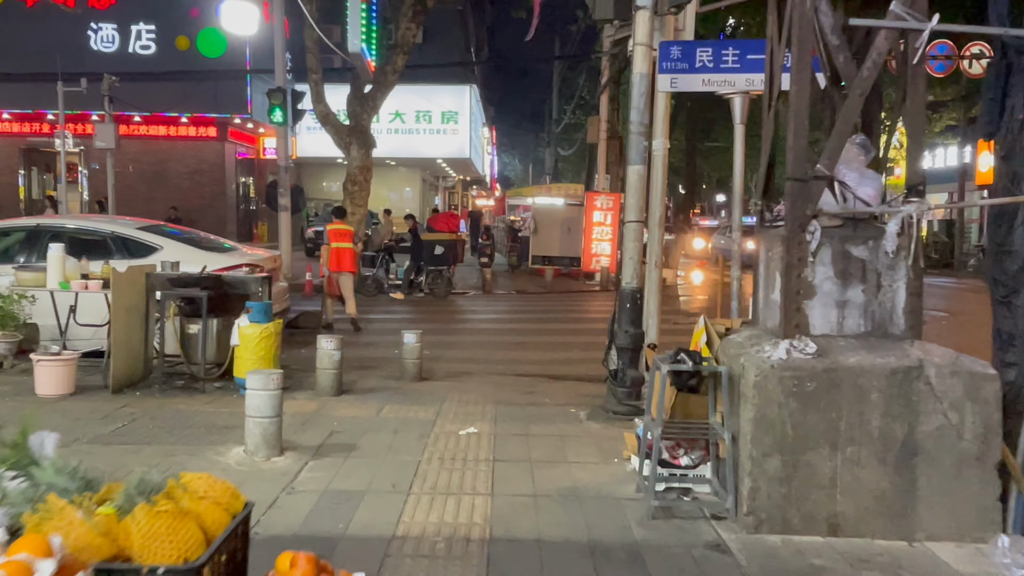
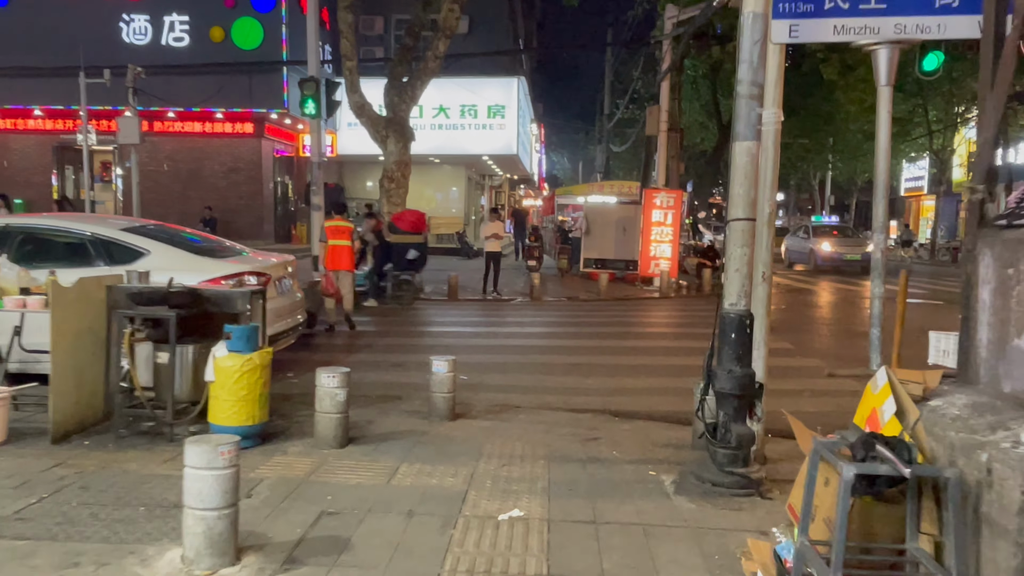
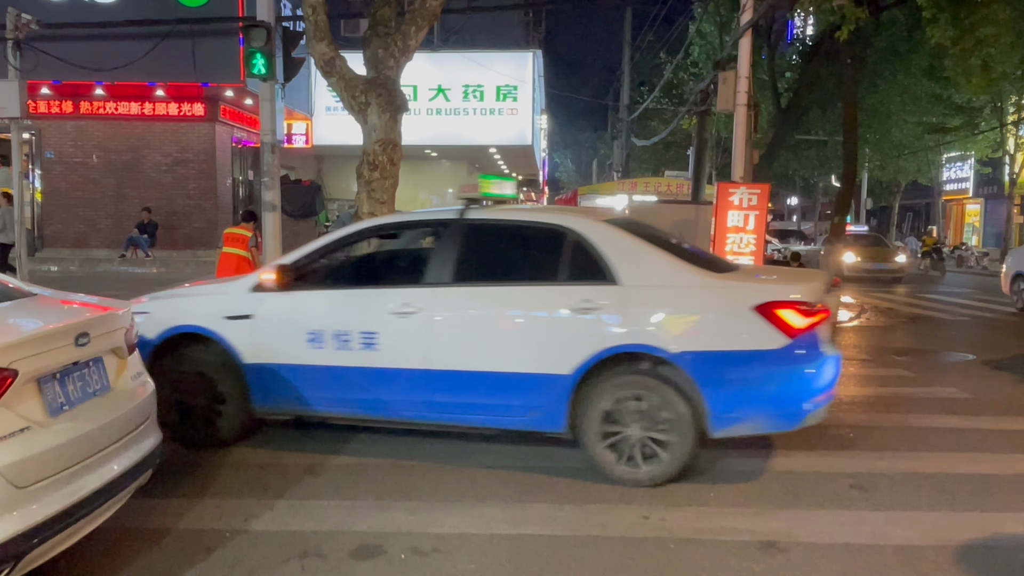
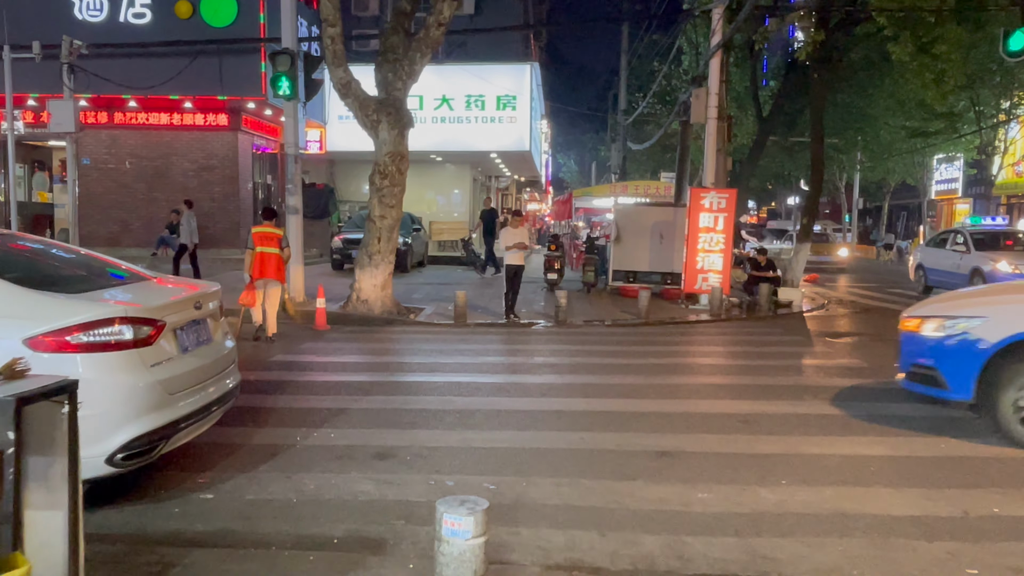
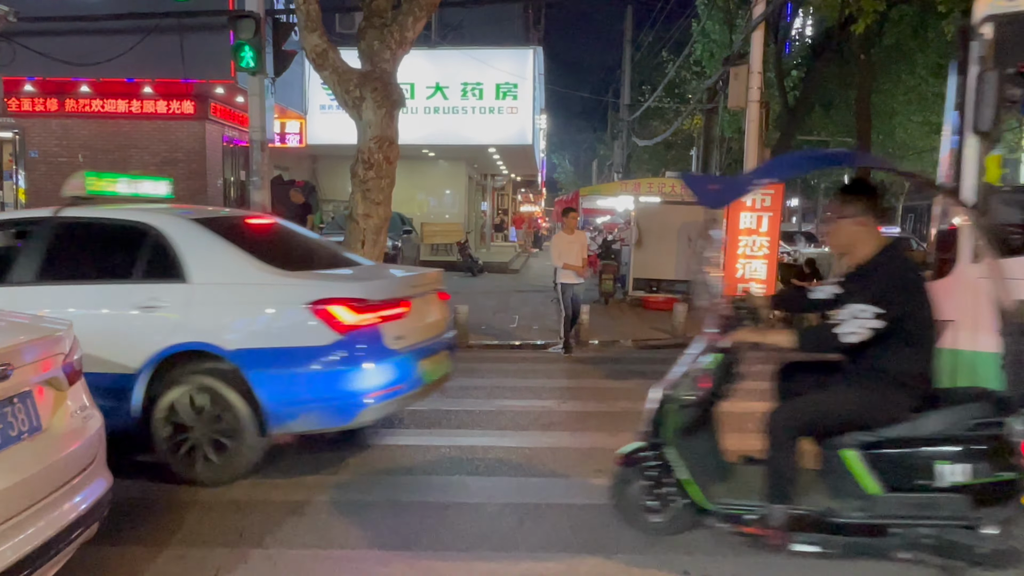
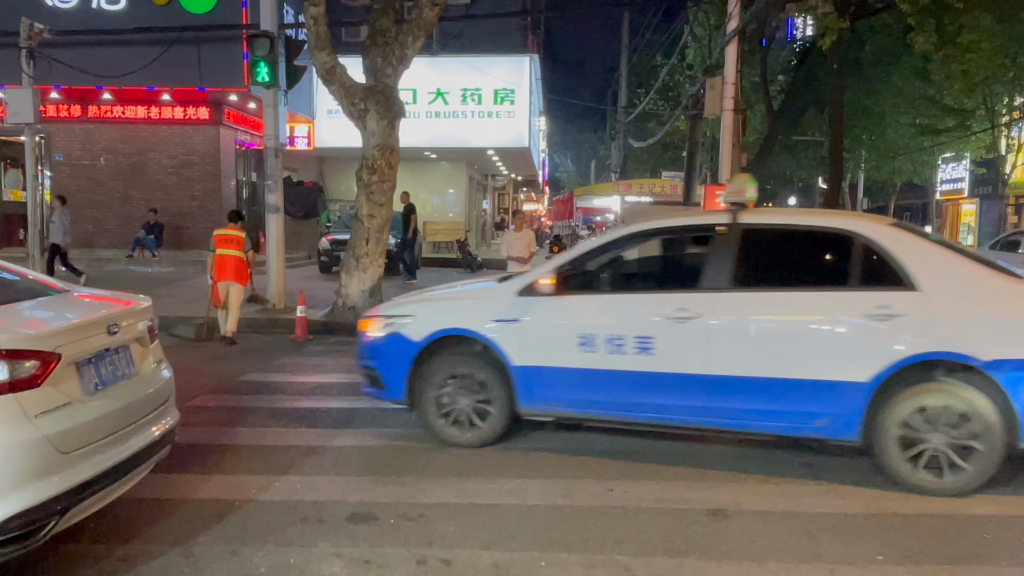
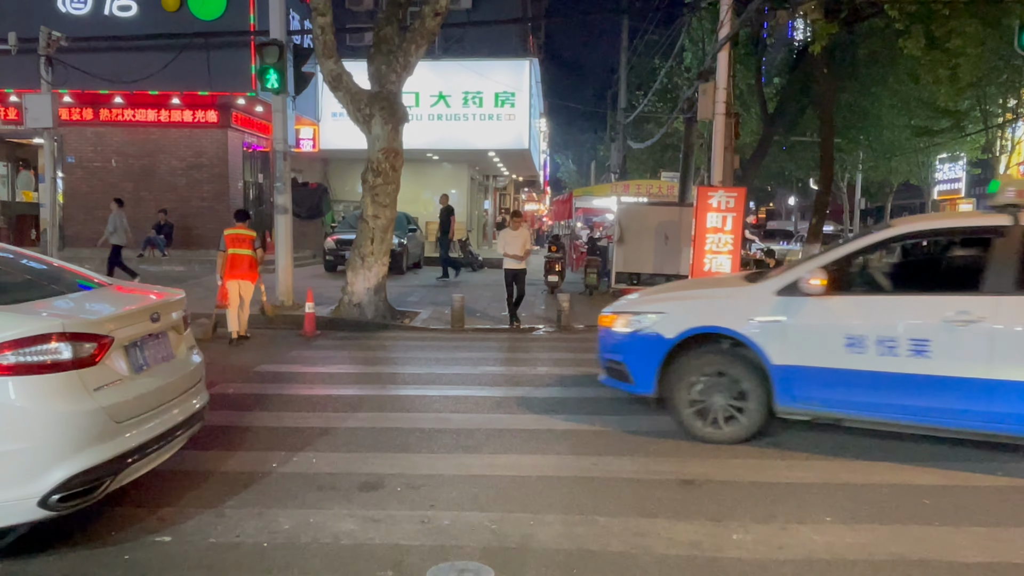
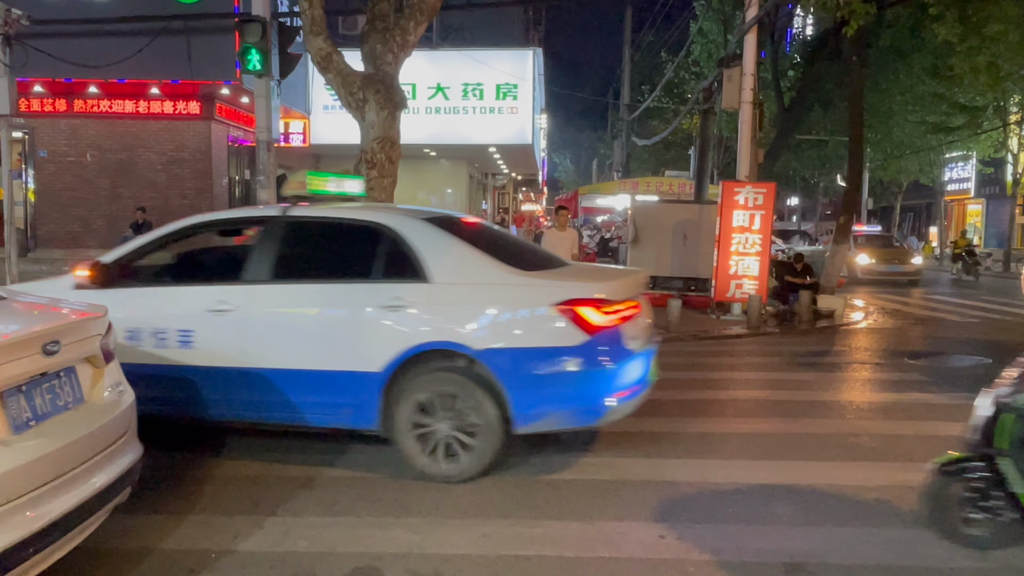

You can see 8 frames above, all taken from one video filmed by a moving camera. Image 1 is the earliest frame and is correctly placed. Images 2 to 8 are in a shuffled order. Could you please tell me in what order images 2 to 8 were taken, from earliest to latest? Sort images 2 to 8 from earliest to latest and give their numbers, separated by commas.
2, 4, 7, 6, 3, 8, 5
